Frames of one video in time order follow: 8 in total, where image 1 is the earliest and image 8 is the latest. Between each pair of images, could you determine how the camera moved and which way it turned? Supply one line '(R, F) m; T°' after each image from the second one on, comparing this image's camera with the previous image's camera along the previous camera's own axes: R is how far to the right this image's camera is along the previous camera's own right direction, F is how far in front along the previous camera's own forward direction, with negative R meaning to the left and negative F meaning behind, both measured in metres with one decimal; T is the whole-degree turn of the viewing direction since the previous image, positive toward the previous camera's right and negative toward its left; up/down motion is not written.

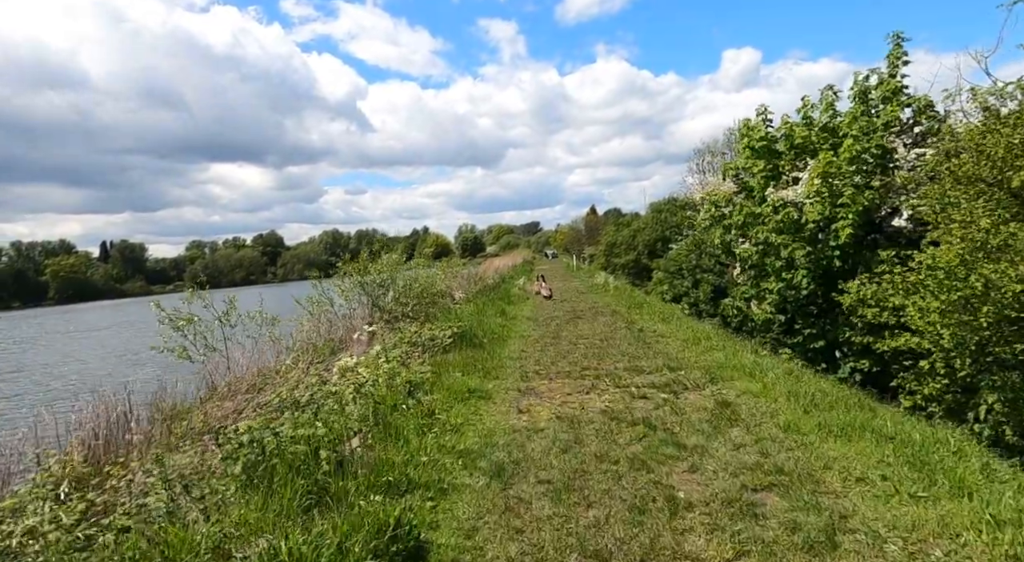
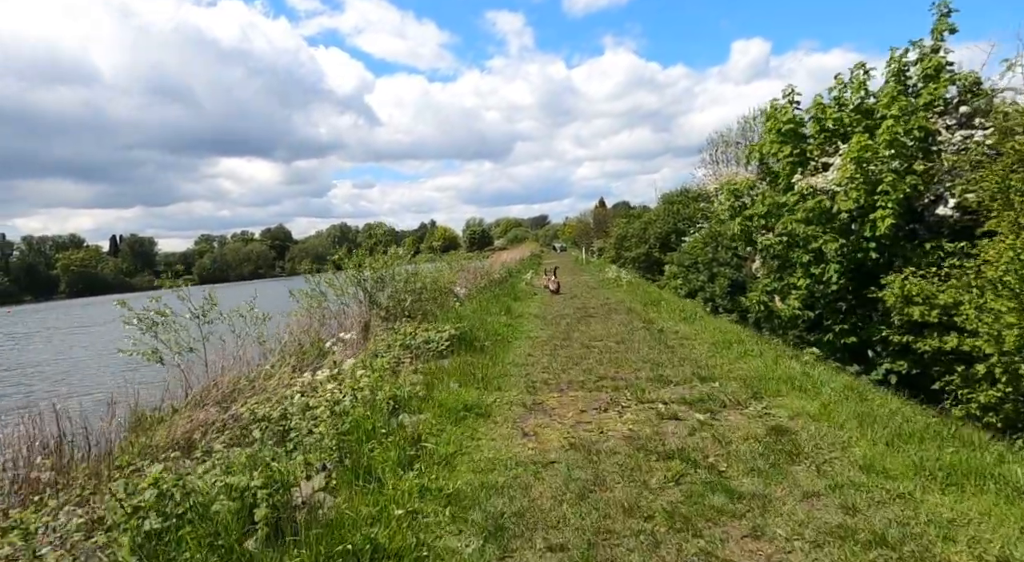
(0.0, +1.2) m; -1°
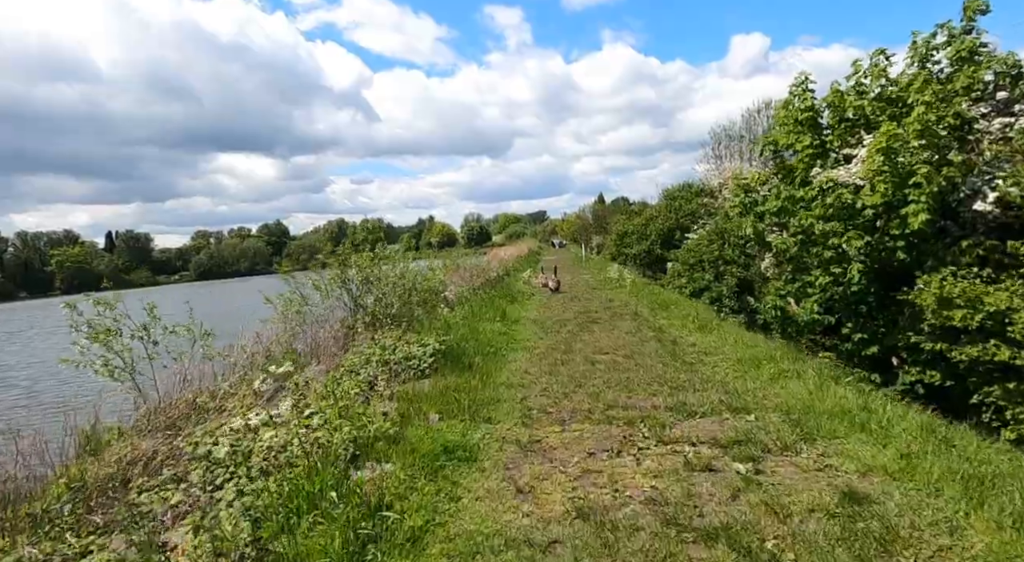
(+0.1, +1.2) m; 0°
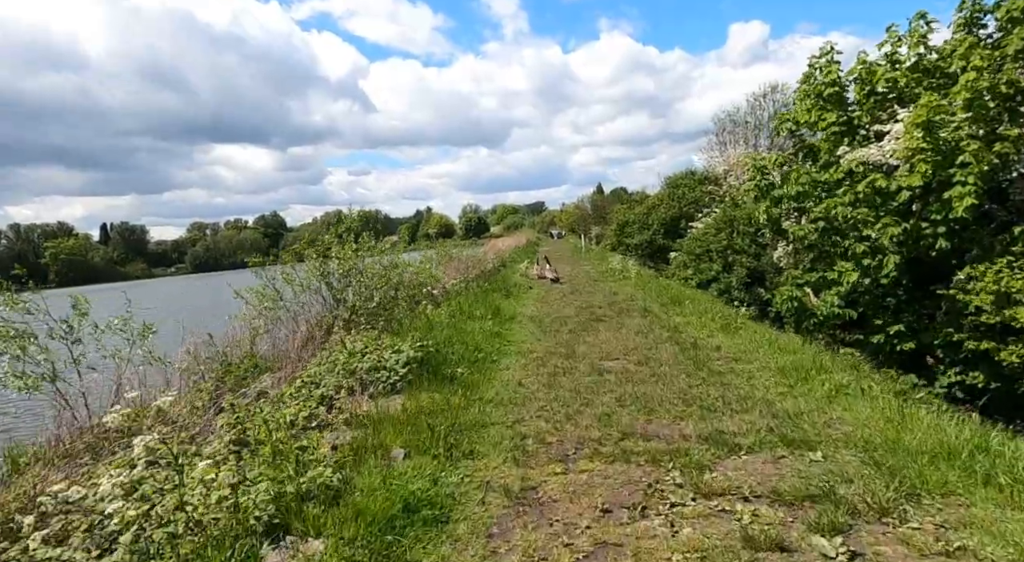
(+0.1, +1.4) m; 0°
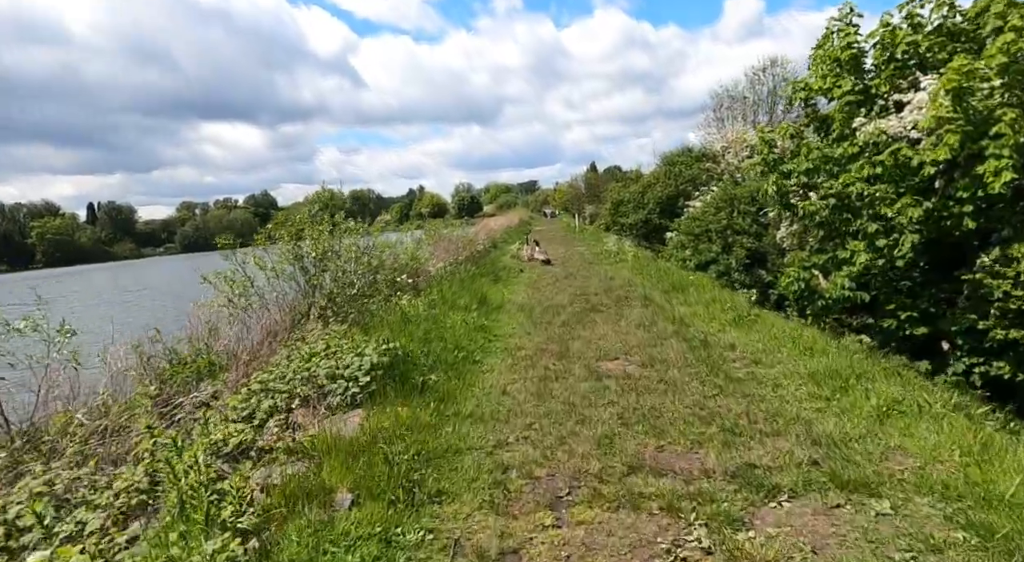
(+0.1, +1.0) m; +1°
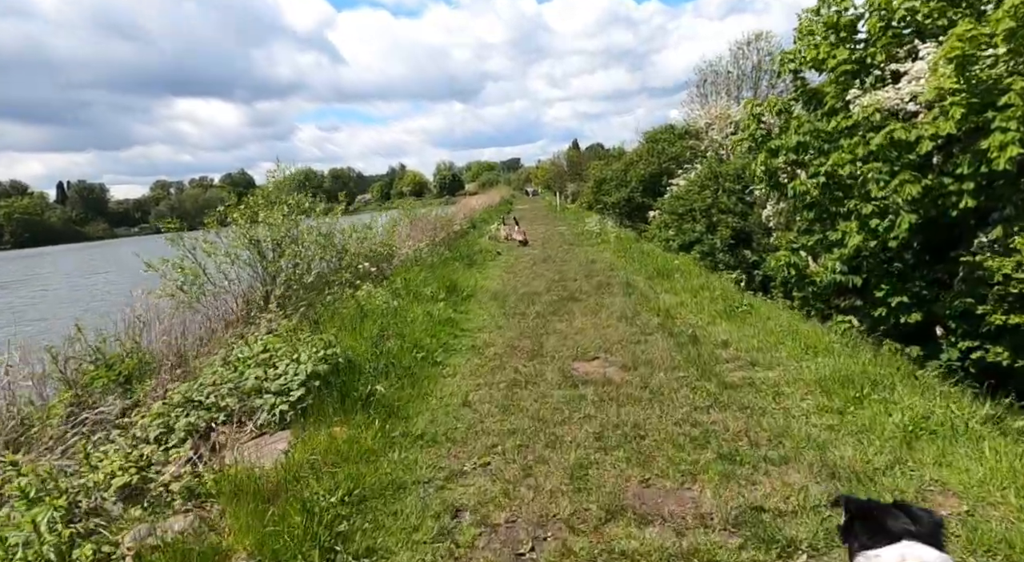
(+0.2, +0.8) m; +1°
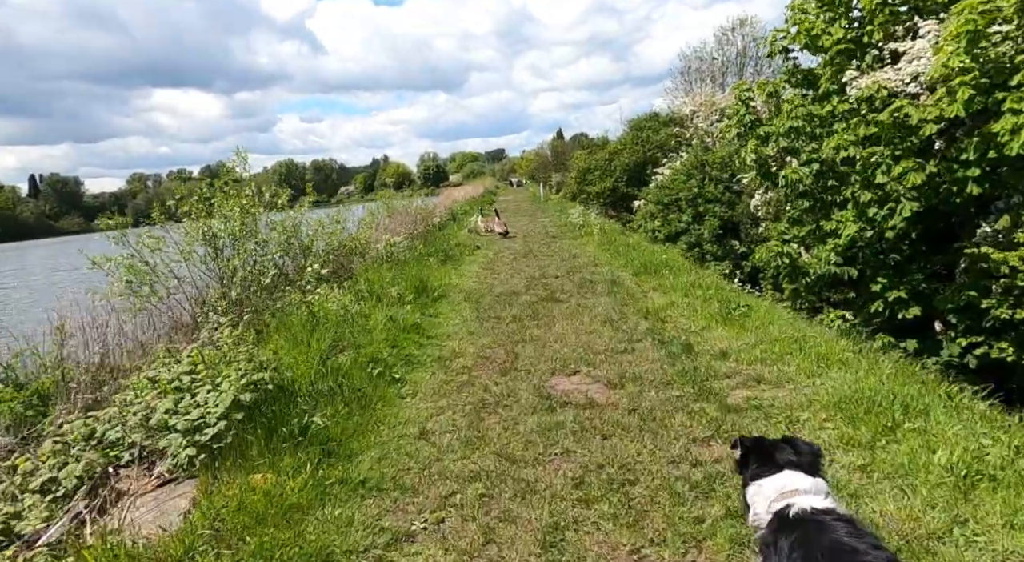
(+0.1, +0.8) m; +1°
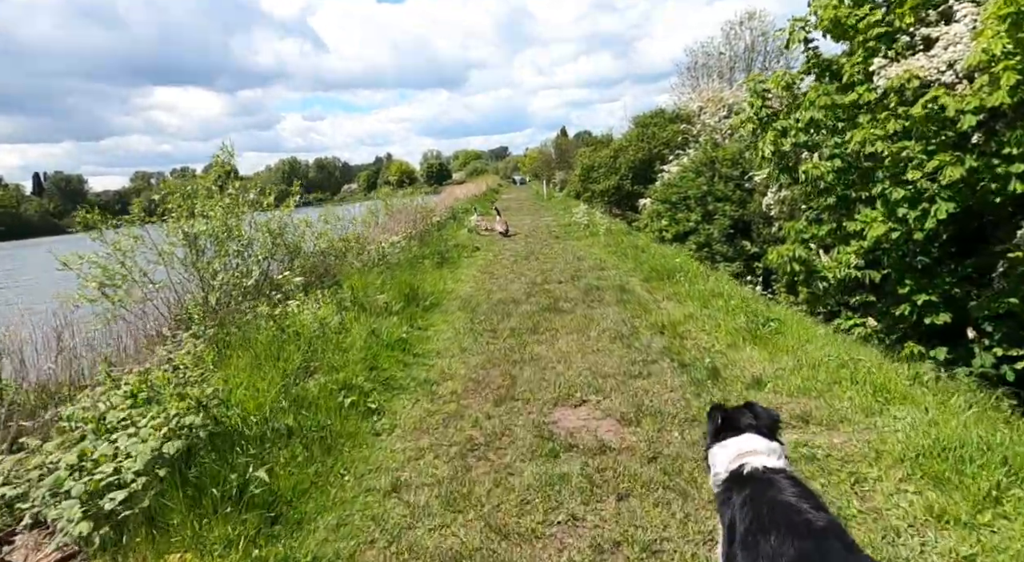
(+0.1, +0.8) m; 0°
